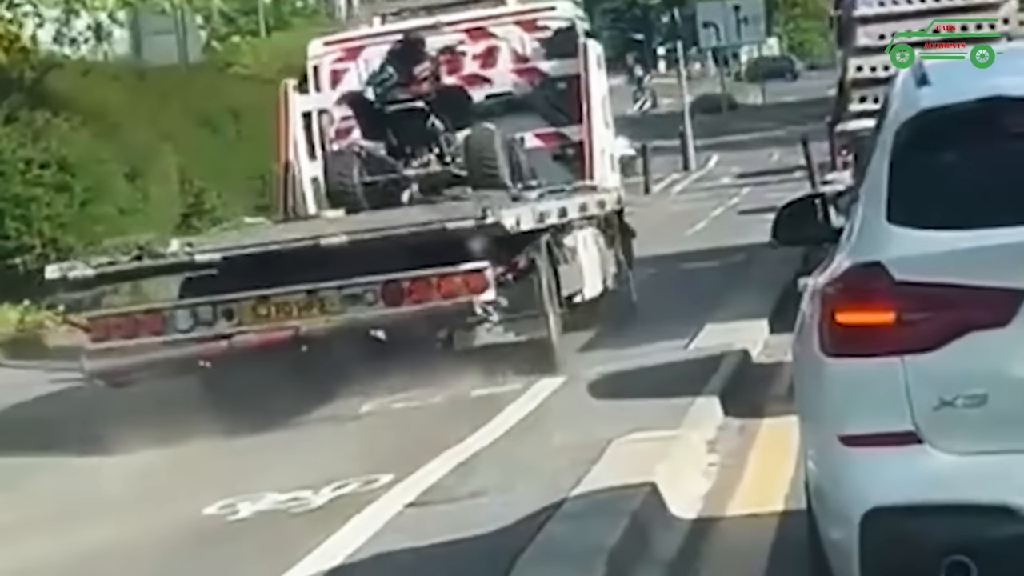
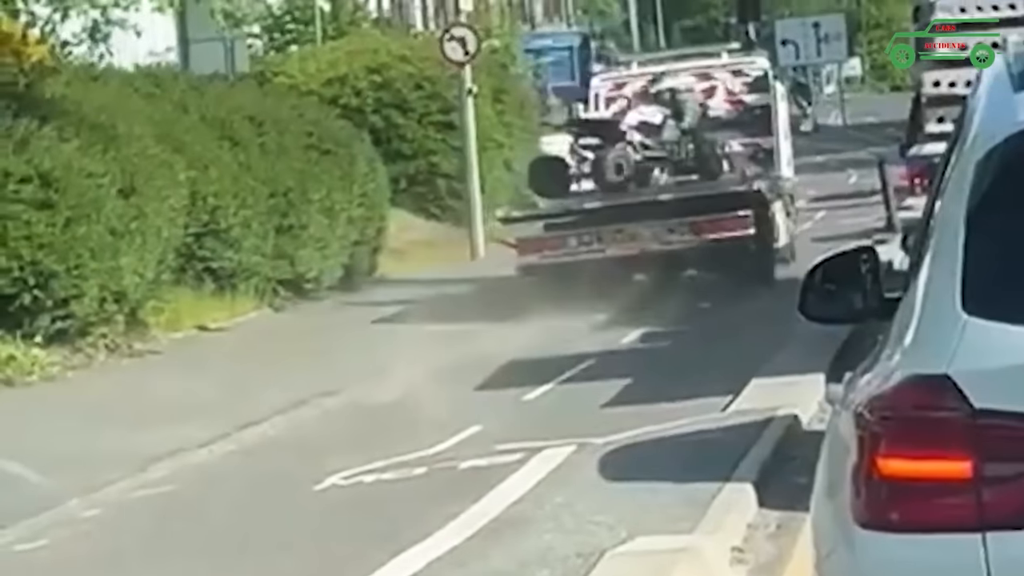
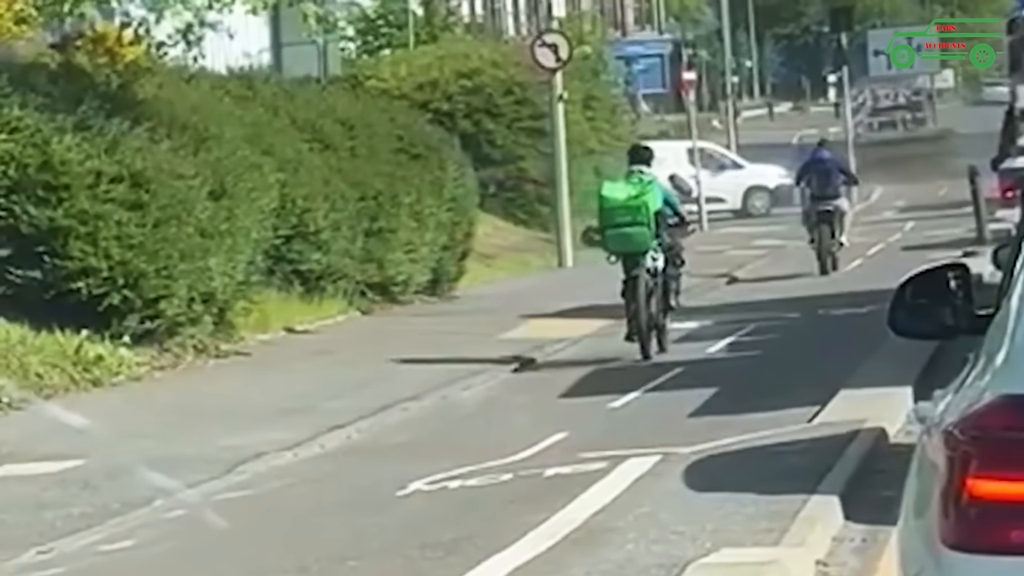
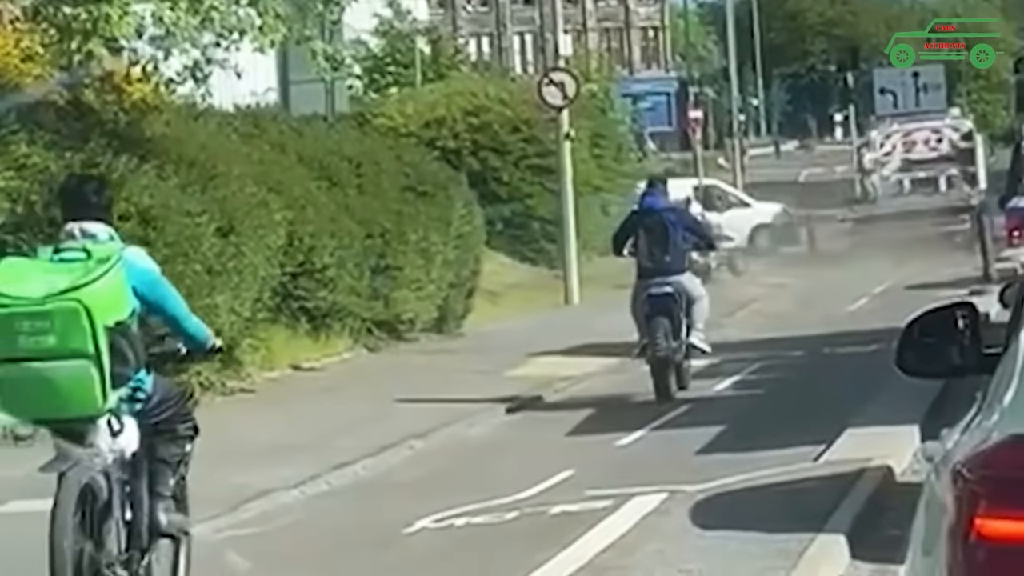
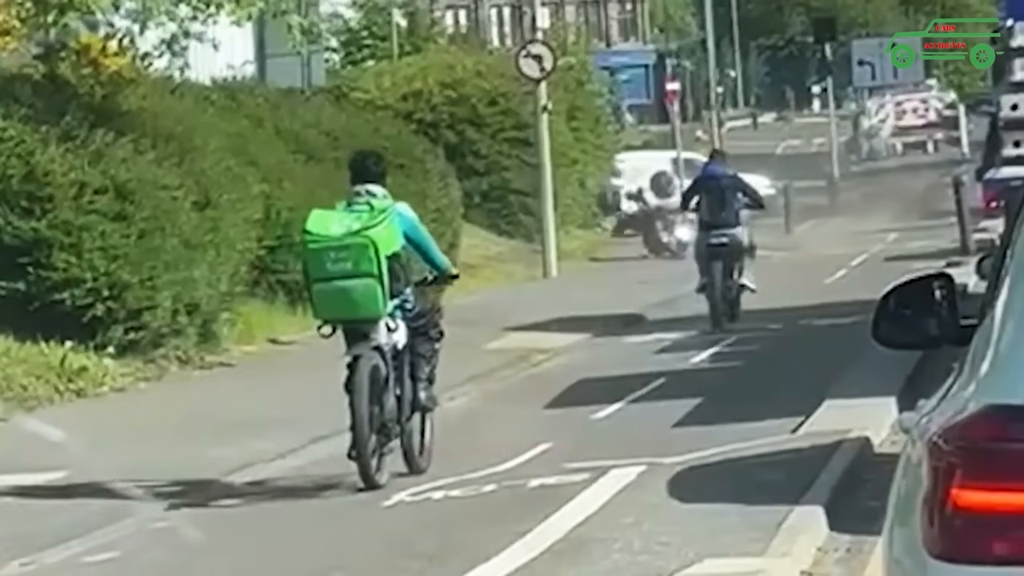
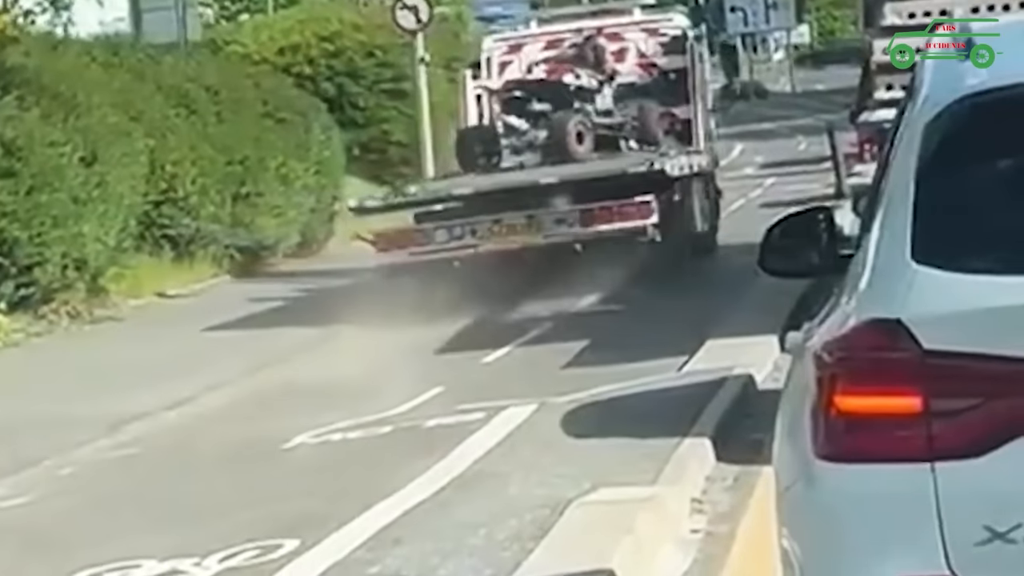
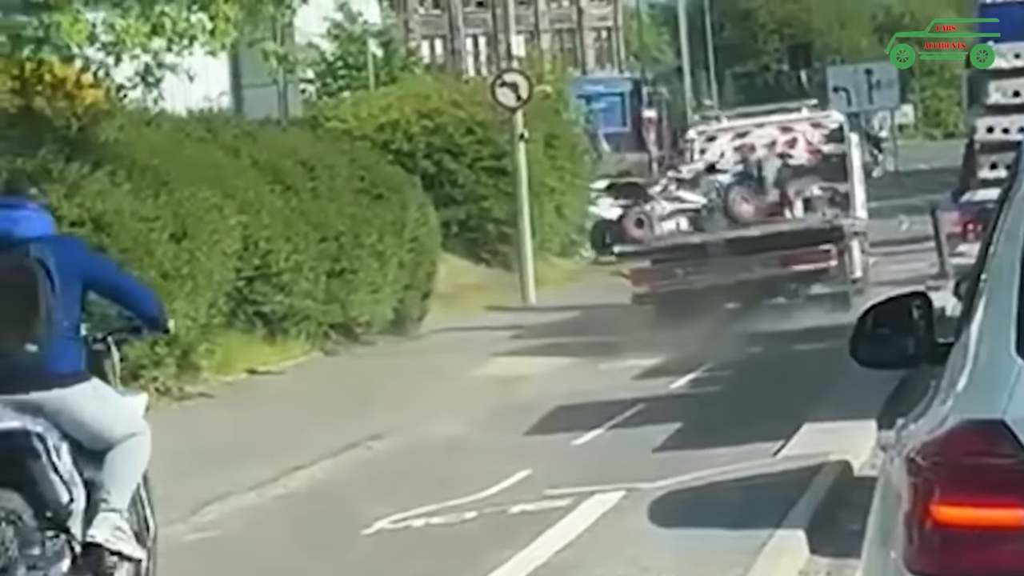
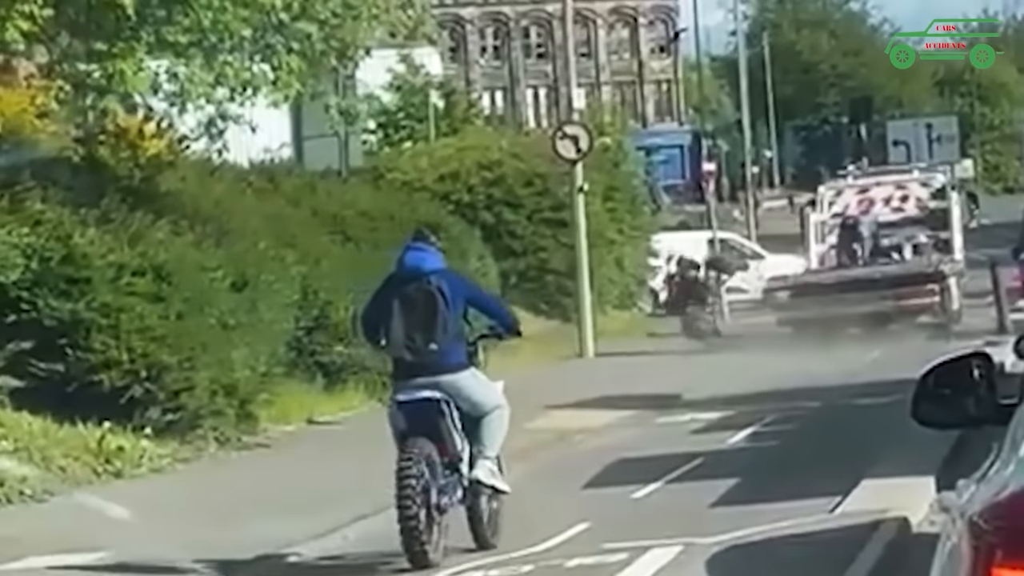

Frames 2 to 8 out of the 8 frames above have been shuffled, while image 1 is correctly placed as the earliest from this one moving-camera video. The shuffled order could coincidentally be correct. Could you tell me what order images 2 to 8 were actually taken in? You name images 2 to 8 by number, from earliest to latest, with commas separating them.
6, 2, 7, 8, 4, 5, 3
